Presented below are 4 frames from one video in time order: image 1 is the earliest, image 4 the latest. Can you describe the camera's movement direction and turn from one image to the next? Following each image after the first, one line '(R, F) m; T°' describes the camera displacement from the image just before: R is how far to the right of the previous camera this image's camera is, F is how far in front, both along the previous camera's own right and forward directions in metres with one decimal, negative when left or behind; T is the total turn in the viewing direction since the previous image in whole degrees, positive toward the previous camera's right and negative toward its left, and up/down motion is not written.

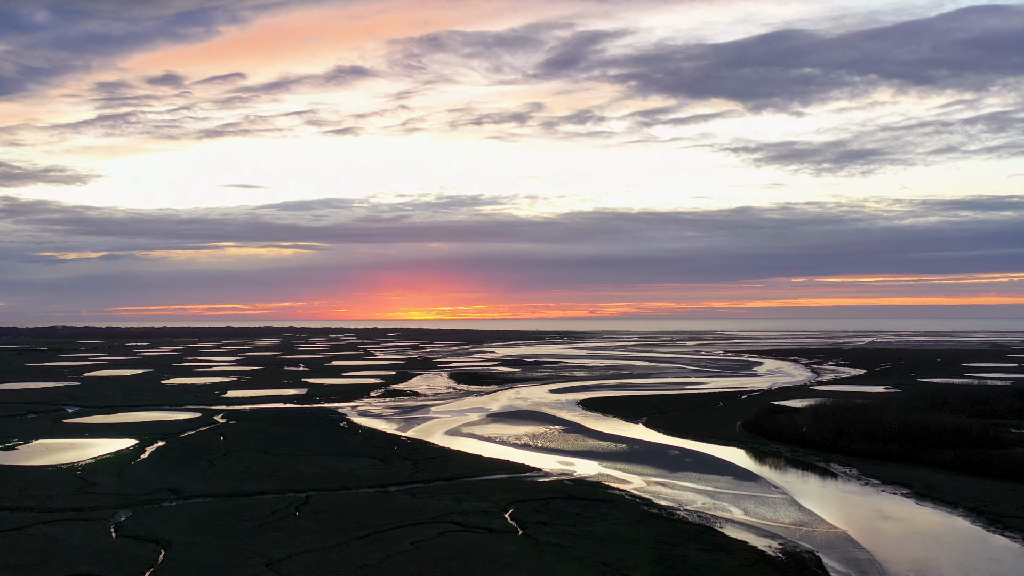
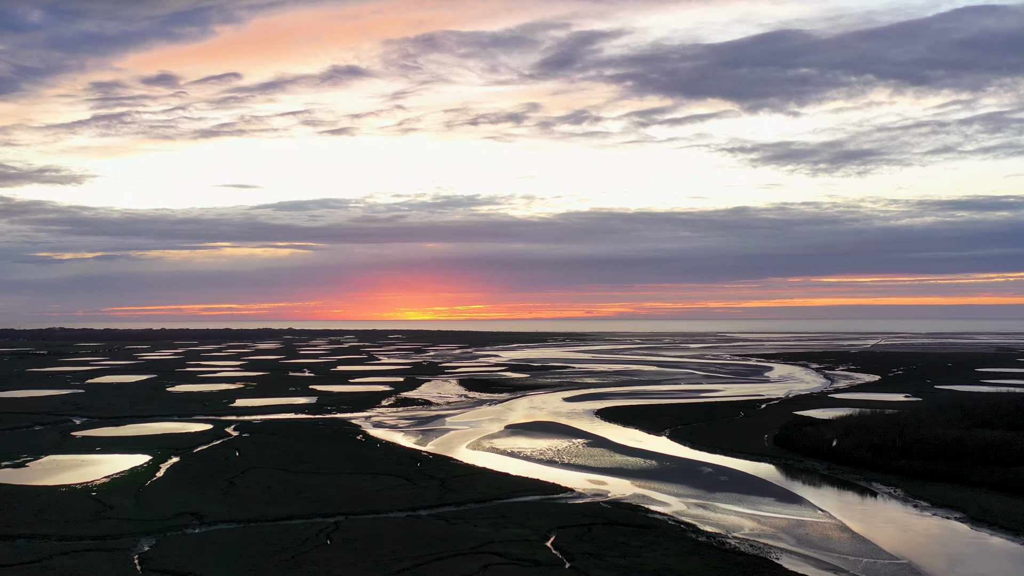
(-1.1, +0.8) m; 0°
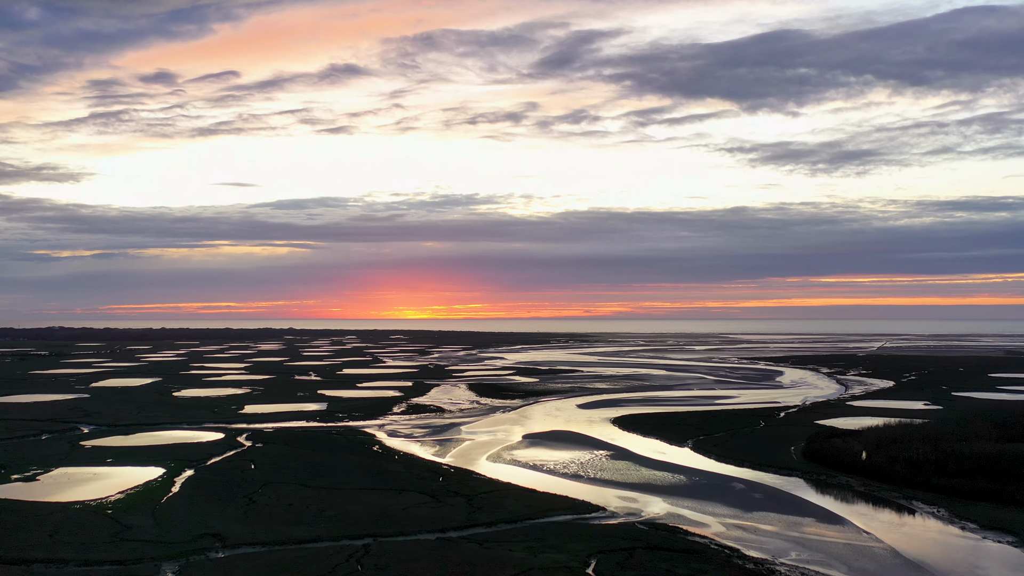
(-0.9, +0.7) m; 0°
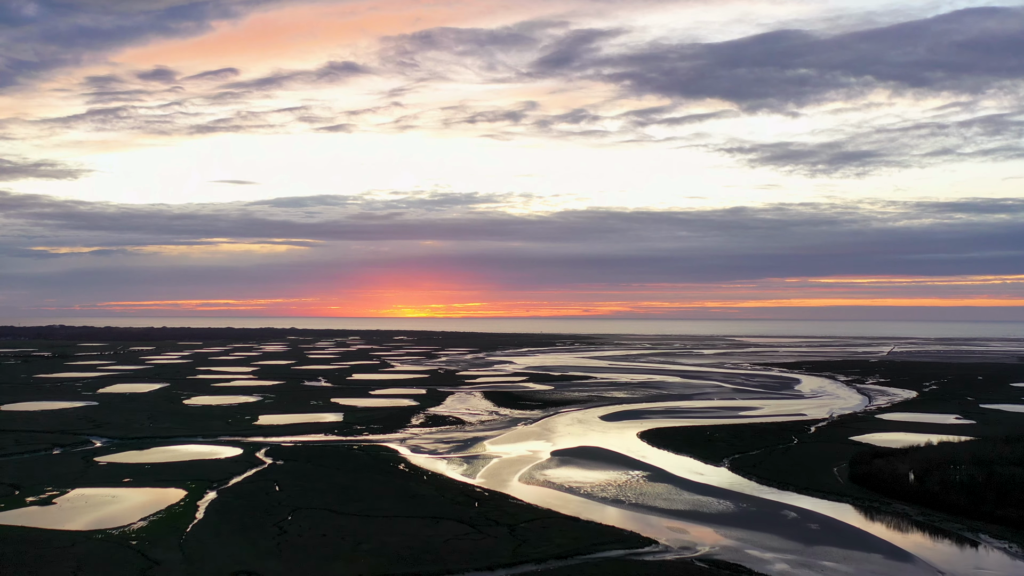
(-1.4, +1.1) m; 0°
